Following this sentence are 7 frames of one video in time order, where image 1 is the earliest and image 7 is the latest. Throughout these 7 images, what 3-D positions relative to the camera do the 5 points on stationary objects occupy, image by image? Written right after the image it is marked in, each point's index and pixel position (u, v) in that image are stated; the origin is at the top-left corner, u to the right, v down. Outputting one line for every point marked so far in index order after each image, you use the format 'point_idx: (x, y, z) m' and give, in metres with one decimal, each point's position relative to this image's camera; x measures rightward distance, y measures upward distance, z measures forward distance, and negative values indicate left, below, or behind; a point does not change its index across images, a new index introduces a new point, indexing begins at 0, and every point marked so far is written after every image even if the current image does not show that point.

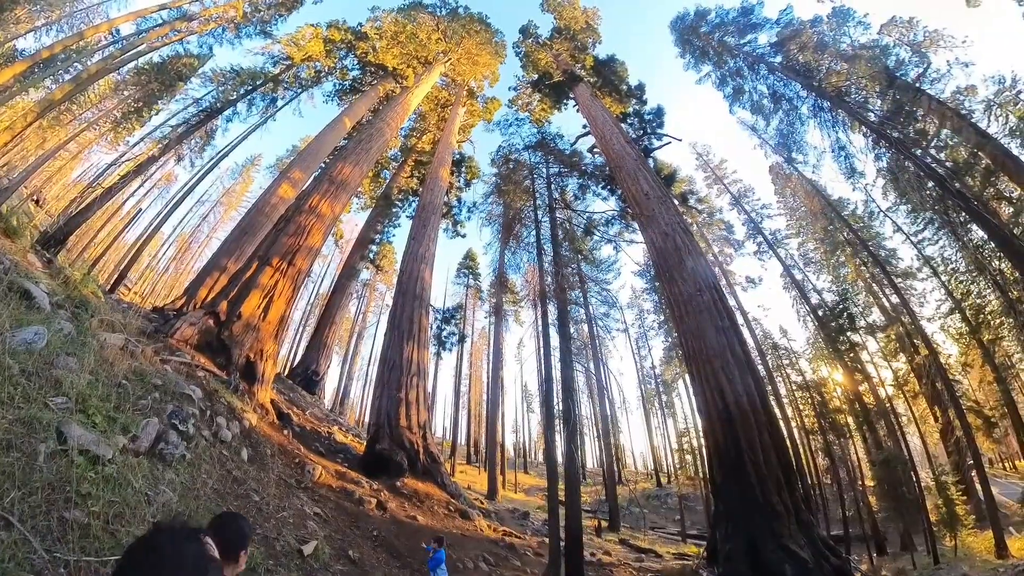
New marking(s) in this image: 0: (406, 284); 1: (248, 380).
0: (-2.0, +0.2, +9.3) m
1: (-3.7, -1.3, +6.8) m
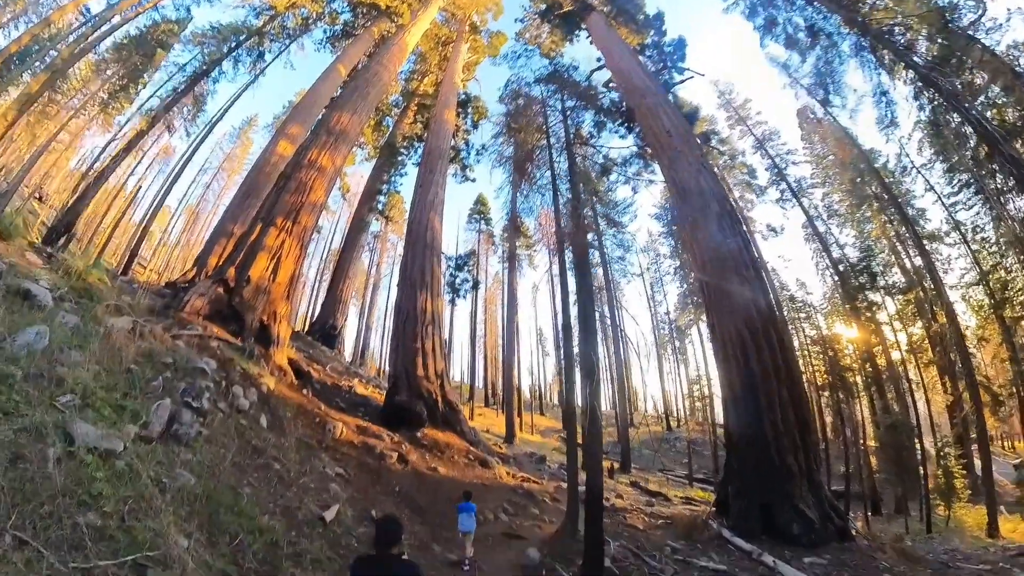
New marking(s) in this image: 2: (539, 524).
0: (-1.7, +1.0, +9.2) m
1: (-3.5, -0.8, +6.9) m
2: (+0.4, -2.6, +5.3) m
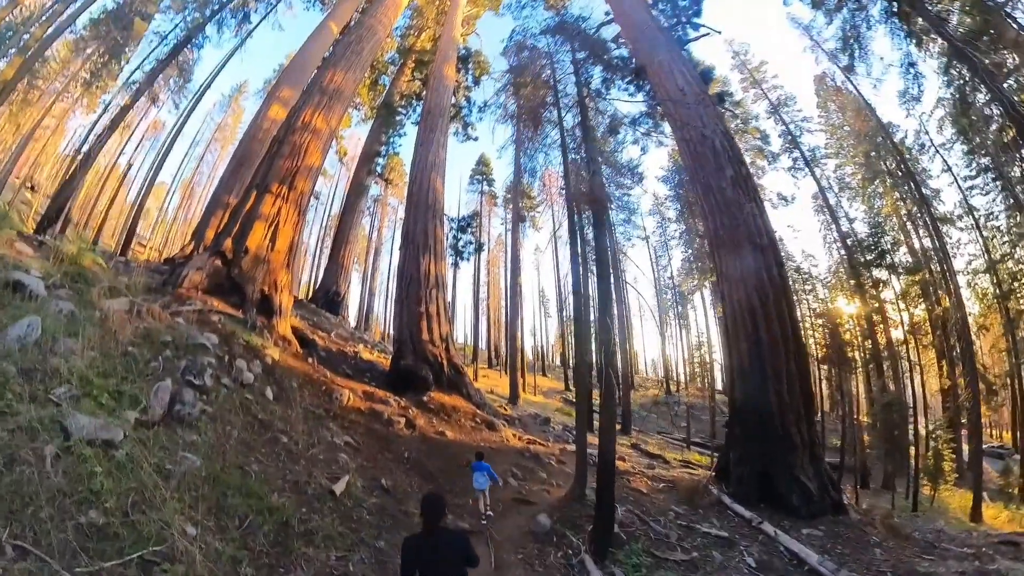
0: (-1.7, +1.7, +9.0) m
1: (-3.4, -0.3, +6.8) m
2: (+0.5, -2.2, +5.4) m
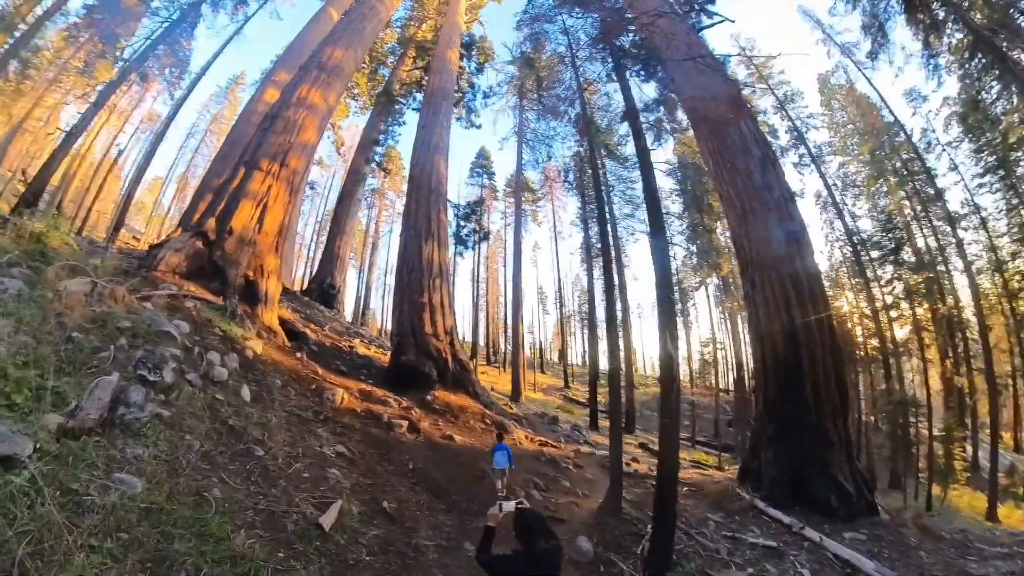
0: (-1.5, +1.8, +8.3) m
1: (-3.3, -0.2, +6.1) m
2: (+0.6, -2.0, +4.8) m
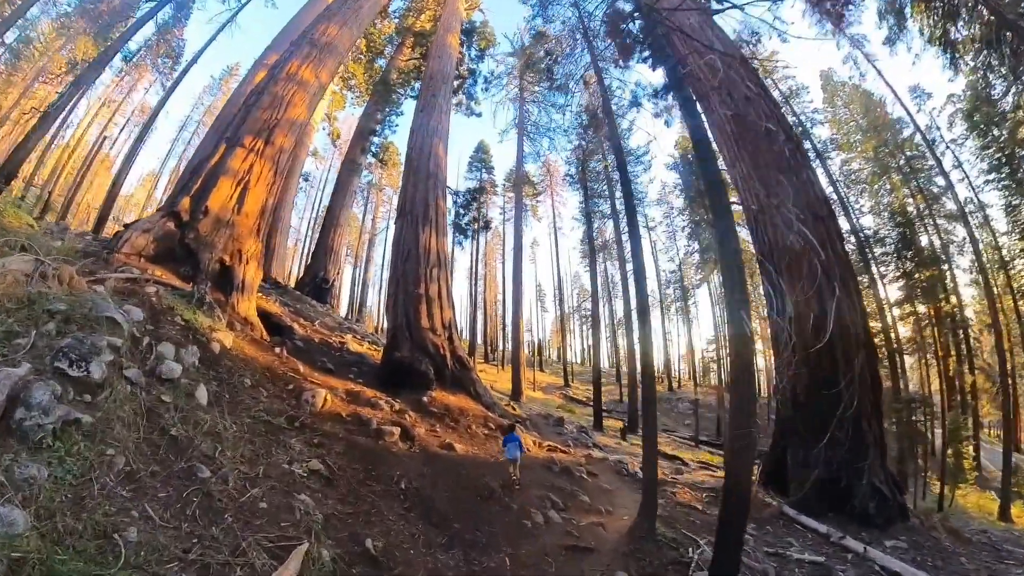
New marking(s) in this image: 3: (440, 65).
0: (-1.5, +2.0, +7.6) m
1: (-3.2, 0.0, +5.5) m
2: (+0.7, -1.9, +4.1) m
3: (-1.4, +4.4, +9.7) m
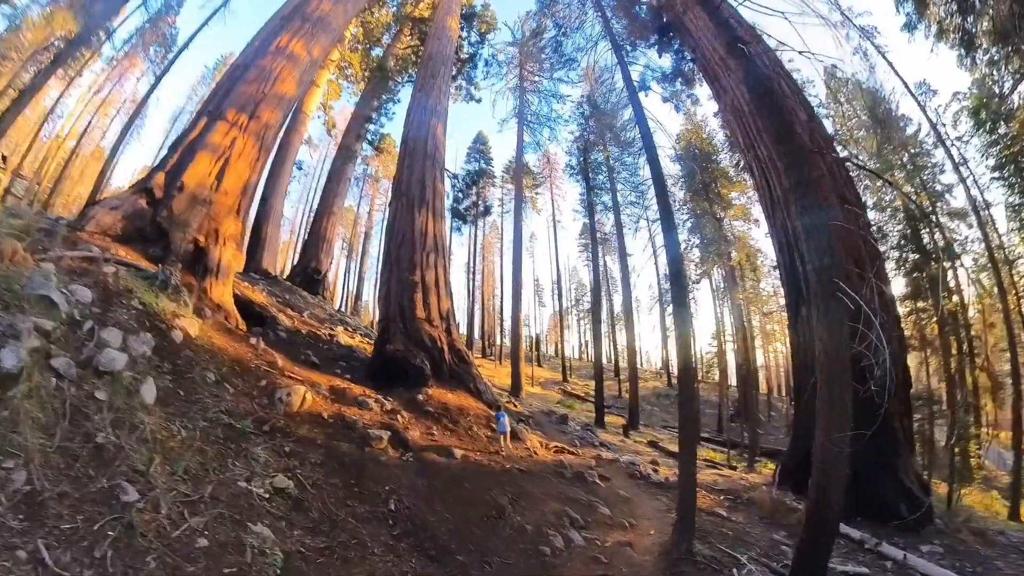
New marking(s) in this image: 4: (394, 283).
0: (-1.4, +2.1, +7.1) m
1: (-3.1, +0.1, +4.9) m
2: (+0.8, -1.8, +3.6) m
3: (-1.3, +4.5, +9.1) m
4: (-1.4, +0.1, +5.9) m
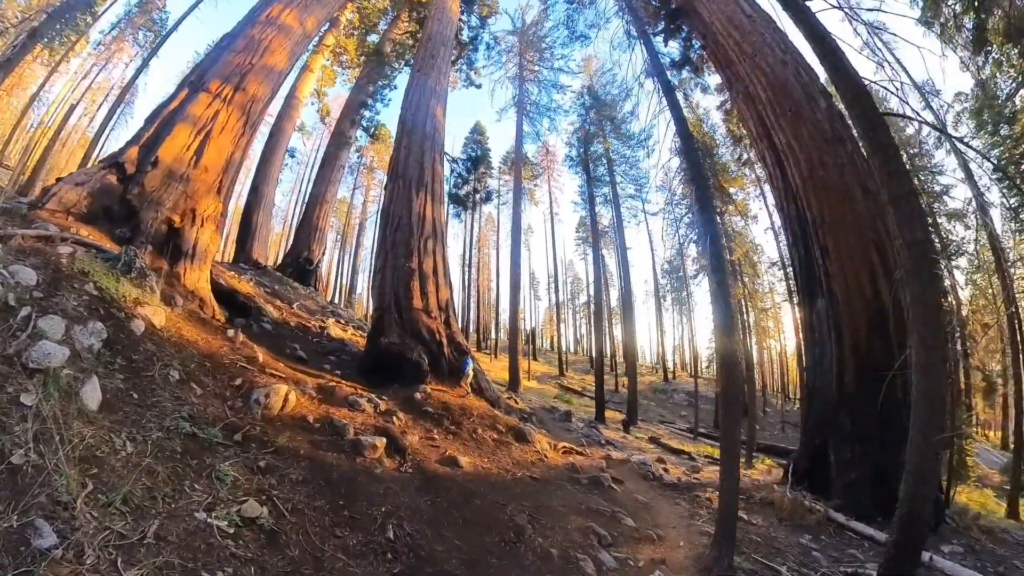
0: (-1.3, +2.3, +6.6) m
1: (-3.0, +0.3, +4.5) m
2: (+0.8, -1.7, +3.2) m
3: (-1.3, +4.7, +8.6) m
4: (-1.3, +0.2, +5.5) m
